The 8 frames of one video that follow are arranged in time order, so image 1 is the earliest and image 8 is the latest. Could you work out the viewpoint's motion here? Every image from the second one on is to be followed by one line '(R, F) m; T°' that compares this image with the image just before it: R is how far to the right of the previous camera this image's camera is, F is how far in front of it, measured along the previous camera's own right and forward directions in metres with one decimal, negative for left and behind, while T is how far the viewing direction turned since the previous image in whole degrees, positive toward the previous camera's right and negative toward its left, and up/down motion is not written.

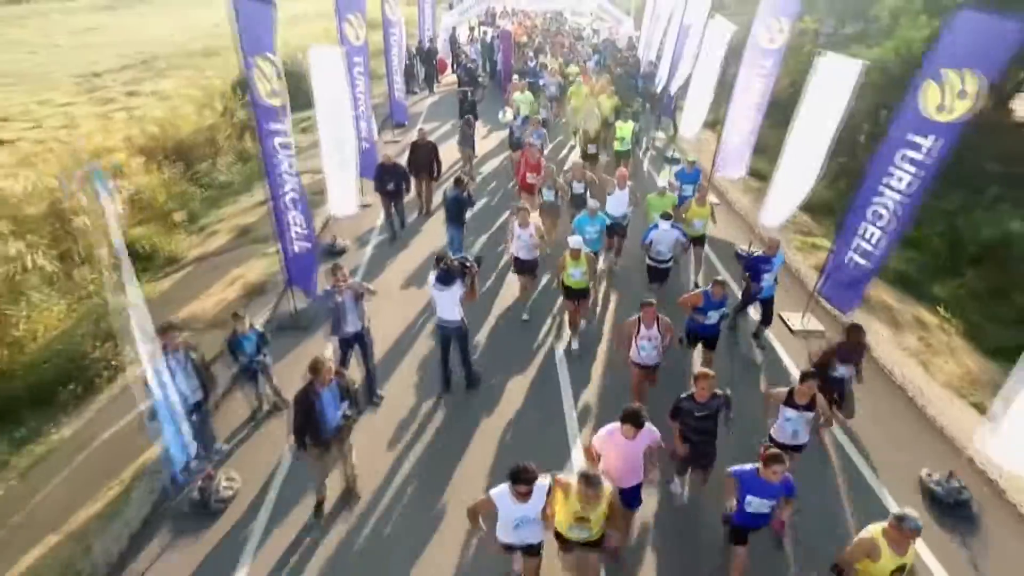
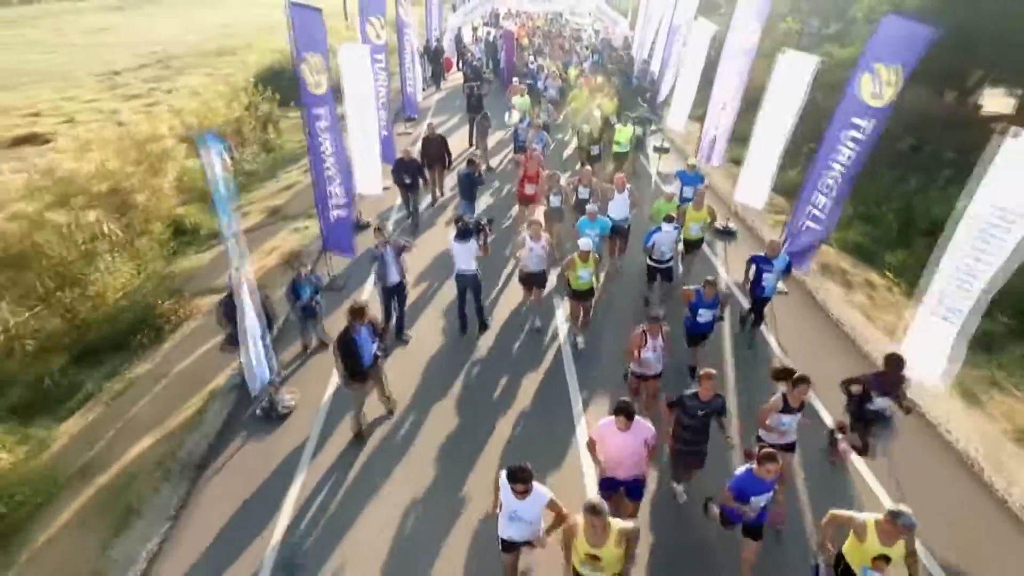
(-0.1, -1.5) m; 0°
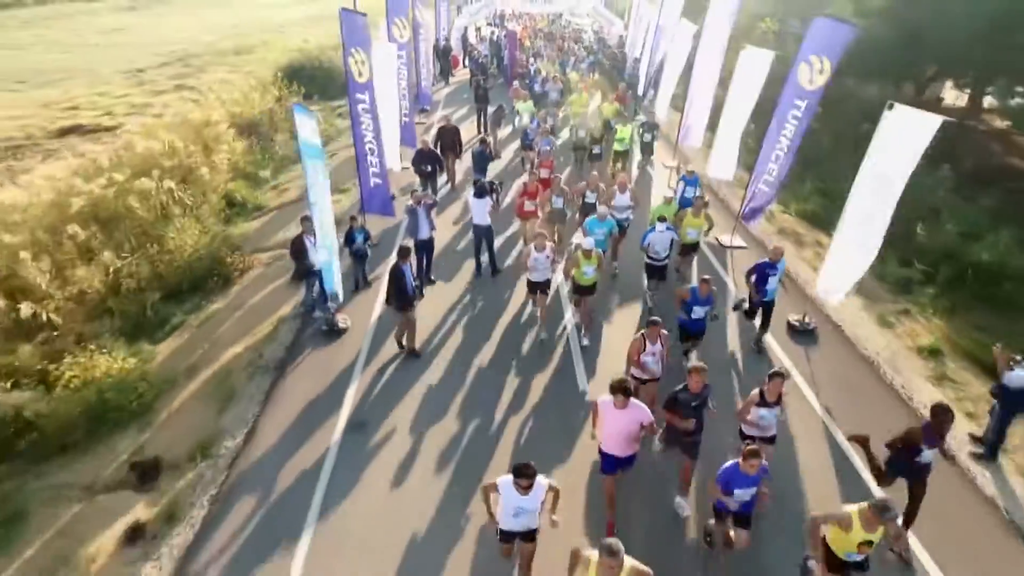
(-0.1, -2.1) m; 0°
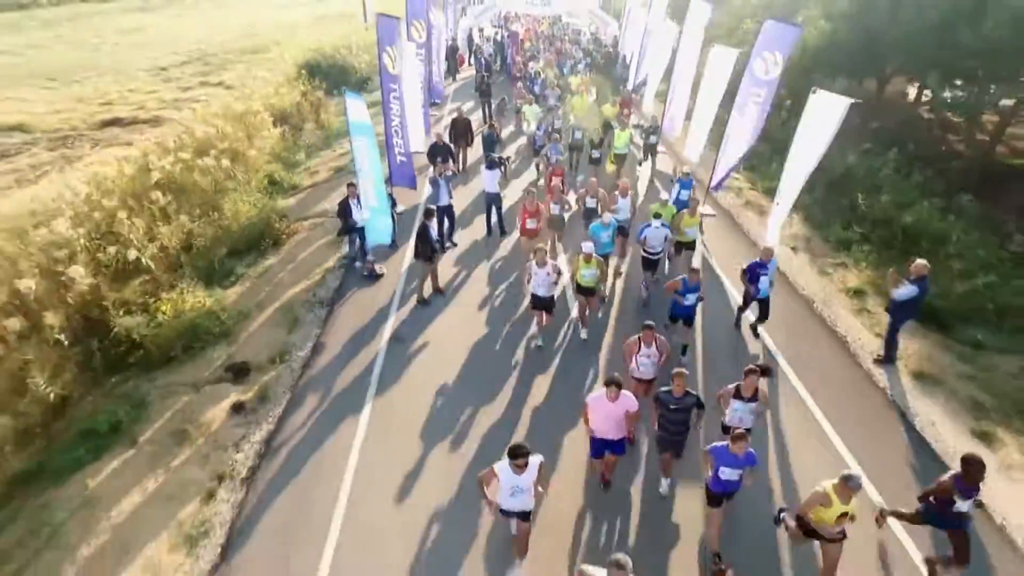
(-0.1, -2.2) m; 0°
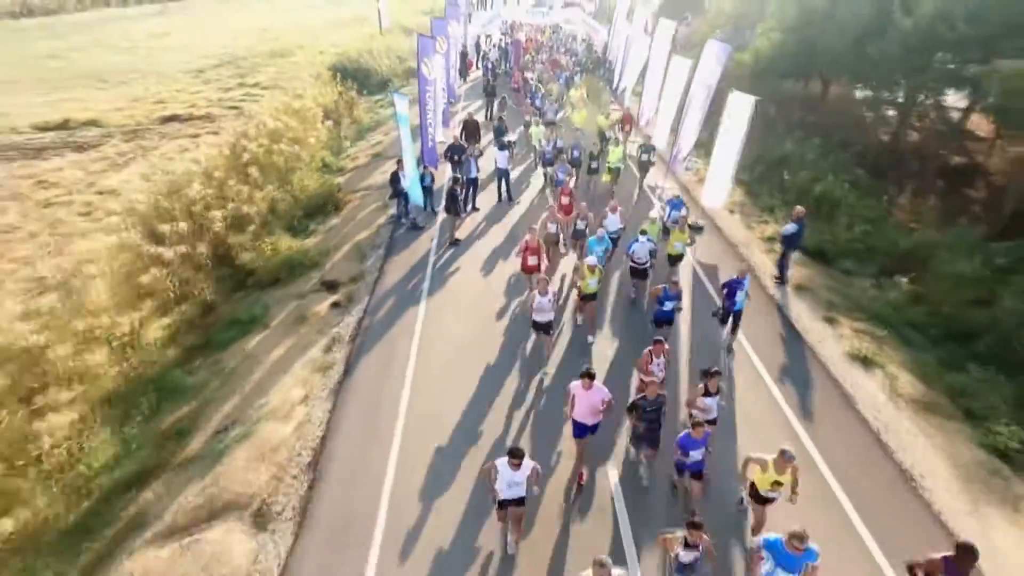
(-0.1, -4.3) m; 0°
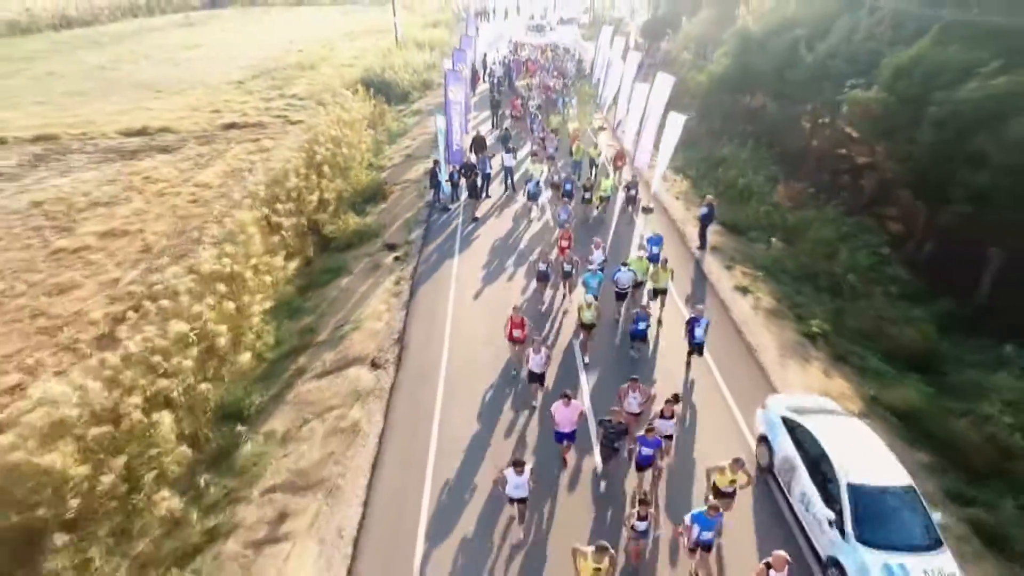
(-0.1, -6.3) m; 0°
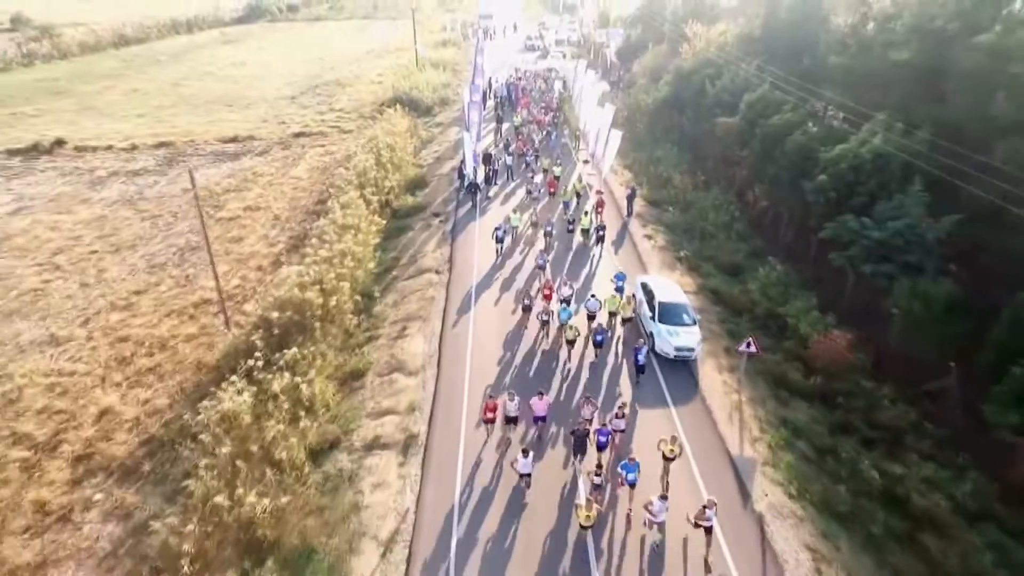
(0.0, -12.1) m; 0°
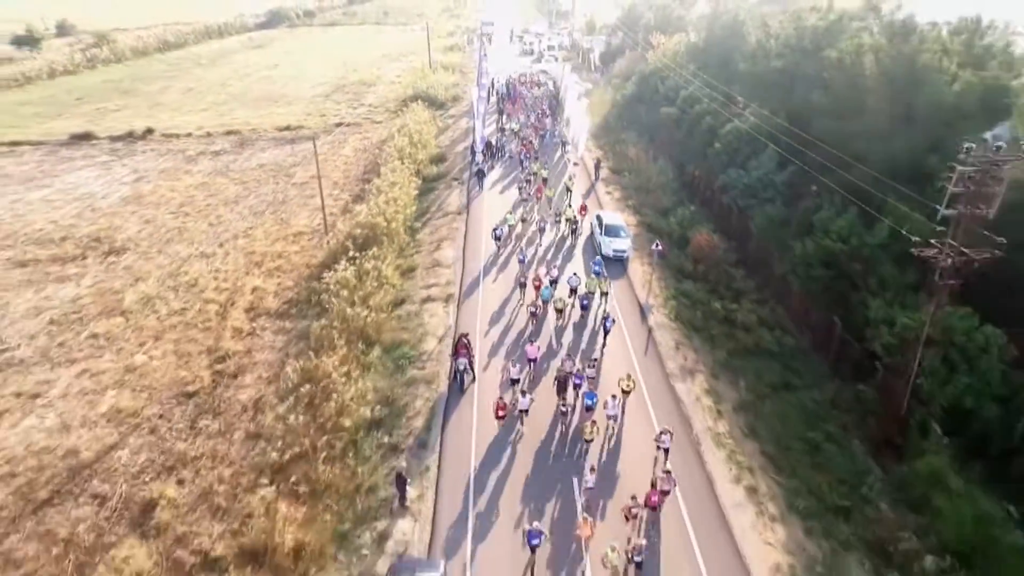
(+0.1, -11.7) m; 0°
